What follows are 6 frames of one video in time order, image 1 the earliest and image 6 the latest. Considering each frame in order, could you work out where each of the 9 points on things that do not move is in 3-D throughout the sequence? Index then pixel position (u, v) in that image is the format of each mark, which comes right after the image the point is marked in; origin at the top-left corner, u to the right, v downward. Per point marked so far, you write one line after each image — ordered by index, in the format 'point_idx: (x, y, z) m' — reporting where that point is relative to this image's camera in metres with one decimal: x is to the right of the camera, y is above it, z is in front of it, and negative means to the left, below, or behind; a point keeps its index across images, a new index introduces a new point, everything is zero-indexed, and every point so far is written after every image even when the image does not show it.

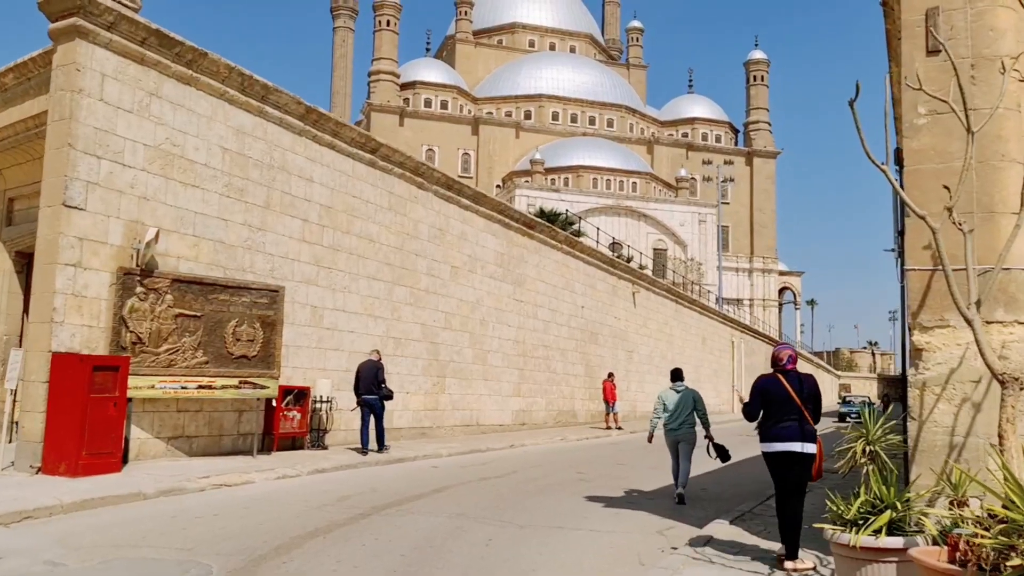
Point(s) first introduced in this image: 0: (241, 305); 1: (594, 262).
0: (-2.4, -0.1, +8.0) m
1: (+1.6, +0.5, +17.5) m
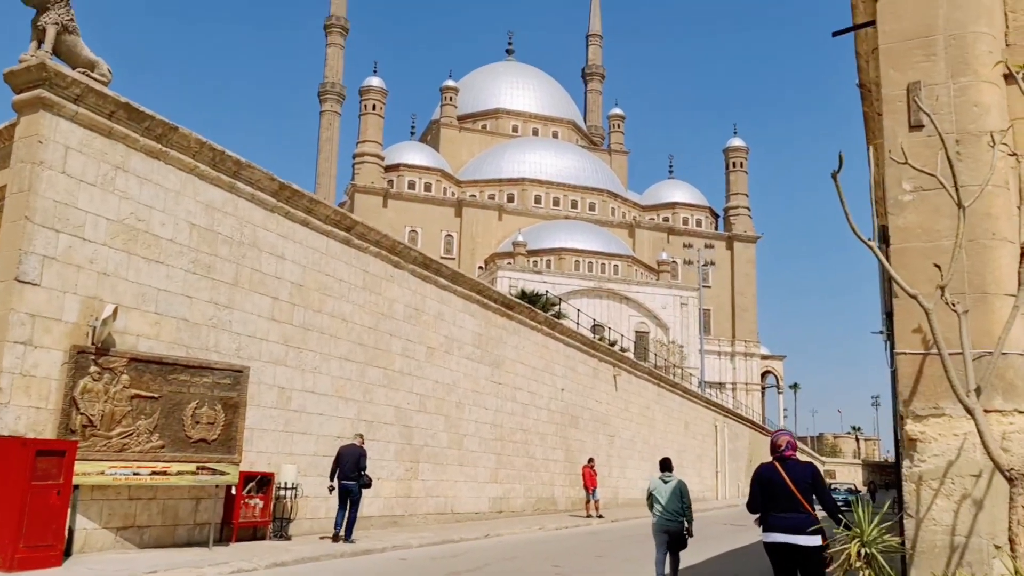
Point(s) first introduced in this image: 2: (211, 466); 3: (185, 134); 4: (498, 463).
0: (-2.6, -0.8, +7.7) m
1: (+1.2, -1.1, +17.3) m
2: (-2.6, -1.5, +7.7) m
3: (-2.8, +1.3, +7.8) m
4: (-0.2, -2.7, +13.8) m
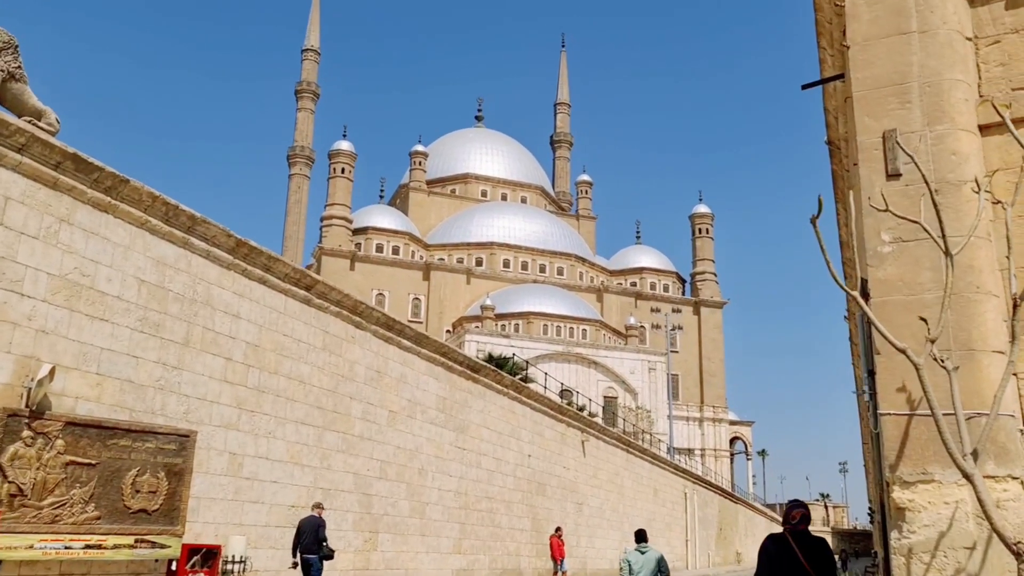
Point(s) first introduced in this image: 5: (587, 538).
0: (-2.9, -1.3, +7.3) m
1: (+0.6, -2.2, +17.0) m
2: (-2.9, -2.0, +7.2) m
3: (-3.1, +0.8, +7.5) m
4: (-0.7, -3.6, +13.3) m
5: (+1.6, -5.2, +19.0) m
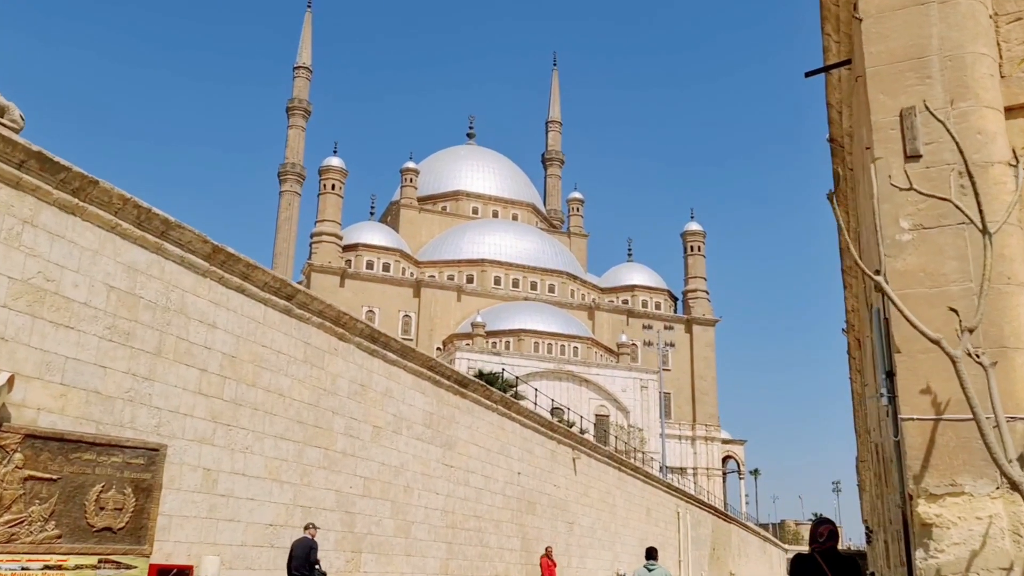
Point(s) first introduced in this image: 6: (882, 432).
0: (-3.0, -1.4, +6.9) m
1: (+0.4, -2.5, +16.6) m
2: (-3.0, -2.0, +6.8) m
3: (-3.2, +0.8, +7.2) m
4: (-0.9, -3.8, +12.9) m
5: (+1.3, -5.5, +18.6) m
6: (+2.8, -1.1, +6.8) m
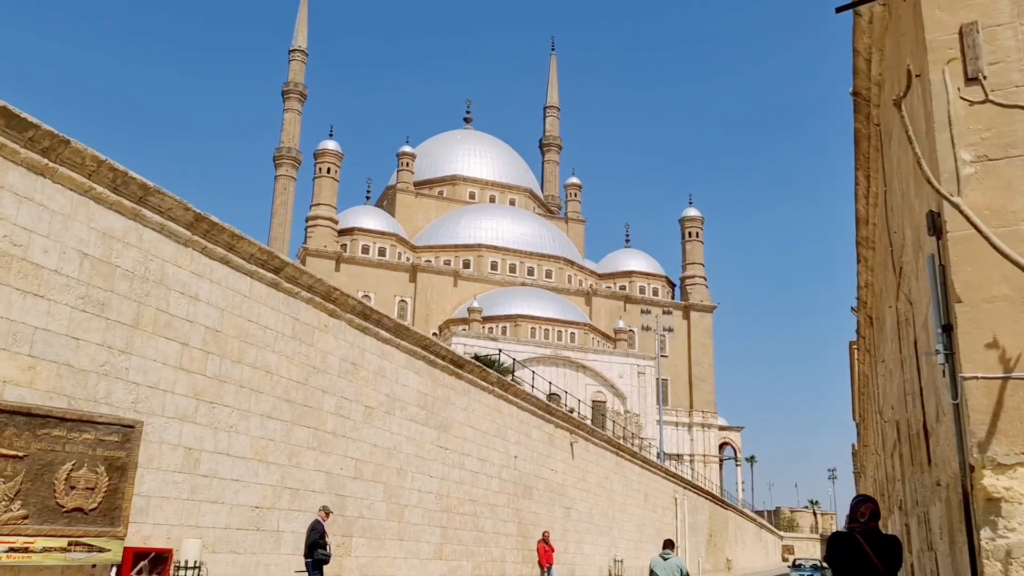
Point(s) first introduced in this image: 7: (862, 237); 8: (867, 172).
0: (-3.0, -1.1, +6.5) m
1: (+0.3, -2.1, +16.2) m
2: (-3.0, -1.8, +6.4) m
3: (-3.2, +1.0, +6.7) m
4: (-1.0, -3.5, +12.5) m
5: (+1.3, -5.1, +18.3) m
6: (+2.8, -0.8, +6.4) m
7: (+2.9, +0.4, +7.5) m
8: (+2.5, +0.8, +6.3) m
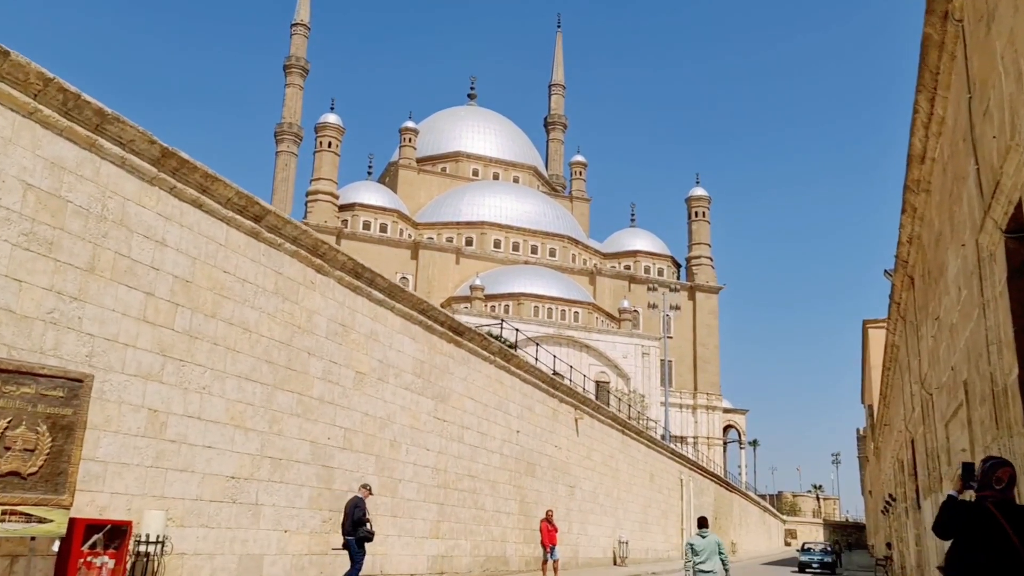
0: (-3.0, -0.7, +5.6) m
1: (+0.3, -1.6, +15.4) m
2: (-3.0, -1.4, +5.6) m
3: (-3.2, +1.5, +5.9) m
4: (-0.9, -2.9, +11.8) m
5: (+1.3, -4.5, +17.5) m
6: (+2.8, -0.5, +5.6) m
7: (+2.9, +0.8, +6.6) m
8: (+2.5, +1.2, +5.5) m
